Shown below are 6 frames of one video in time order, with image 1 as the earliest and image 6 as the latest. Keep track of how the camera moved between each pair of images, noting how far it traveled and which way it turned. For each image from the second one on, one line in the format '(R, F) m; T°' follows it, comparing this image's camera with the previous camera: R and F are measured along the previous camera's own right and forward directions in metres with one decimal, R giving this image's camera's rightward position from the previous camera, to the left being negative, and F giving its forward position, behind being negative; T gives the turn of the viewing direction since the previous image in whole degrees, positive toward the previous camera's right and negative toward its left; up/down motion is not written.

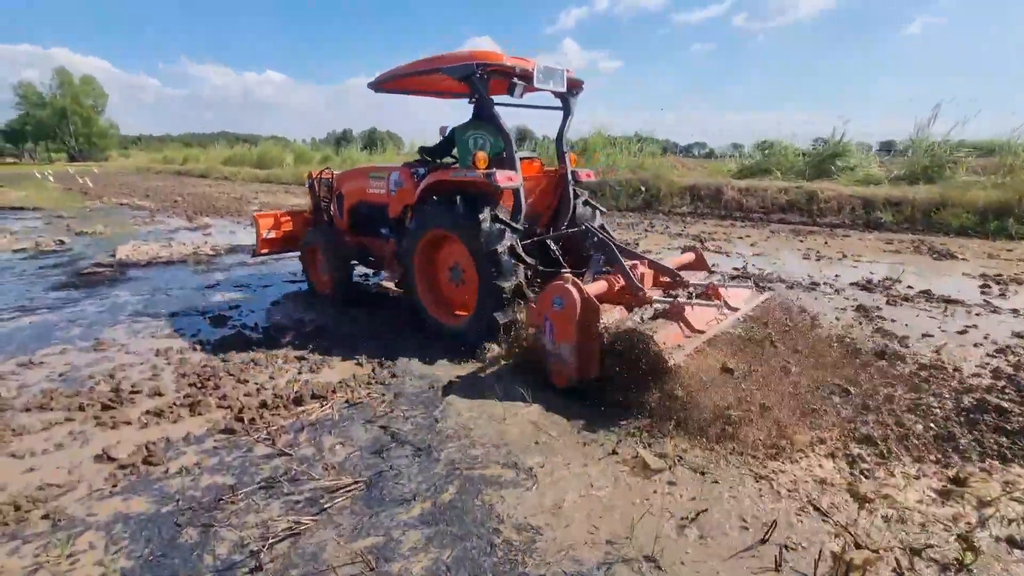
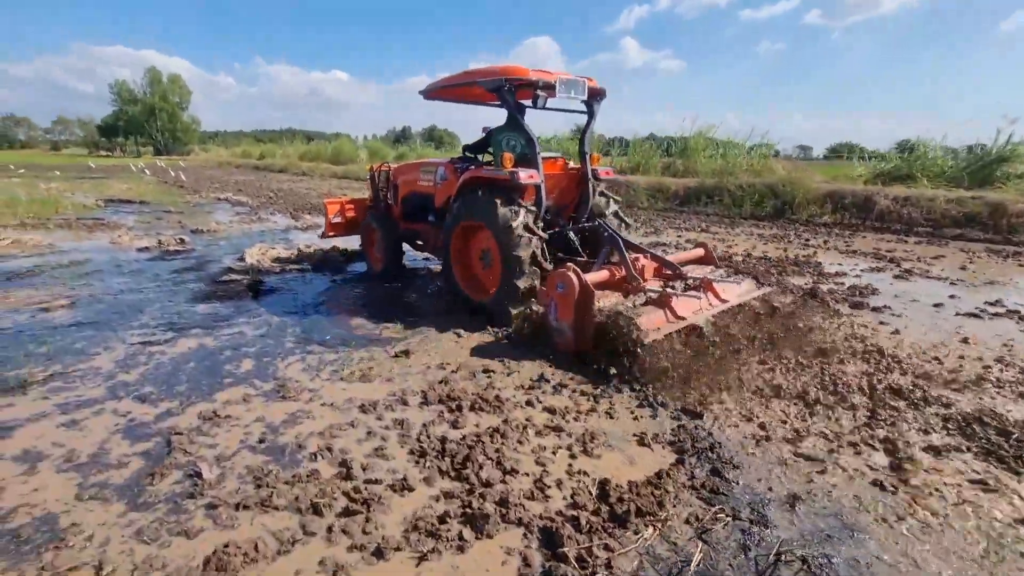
(-1.9, +1.1) m; -5°
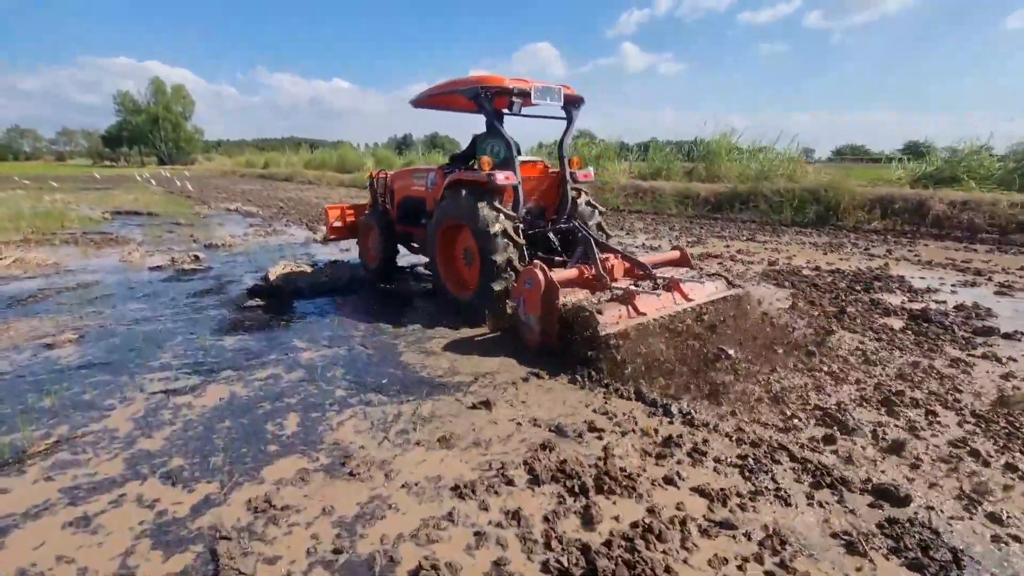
(-0.7, +0.8) m; 0°
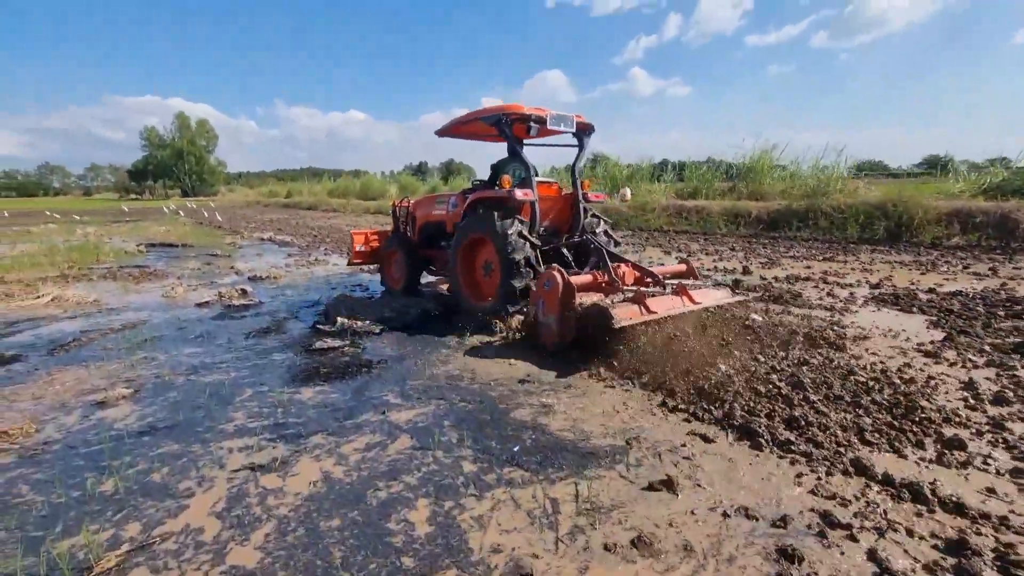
(-1.0, +0.7) m; -2°
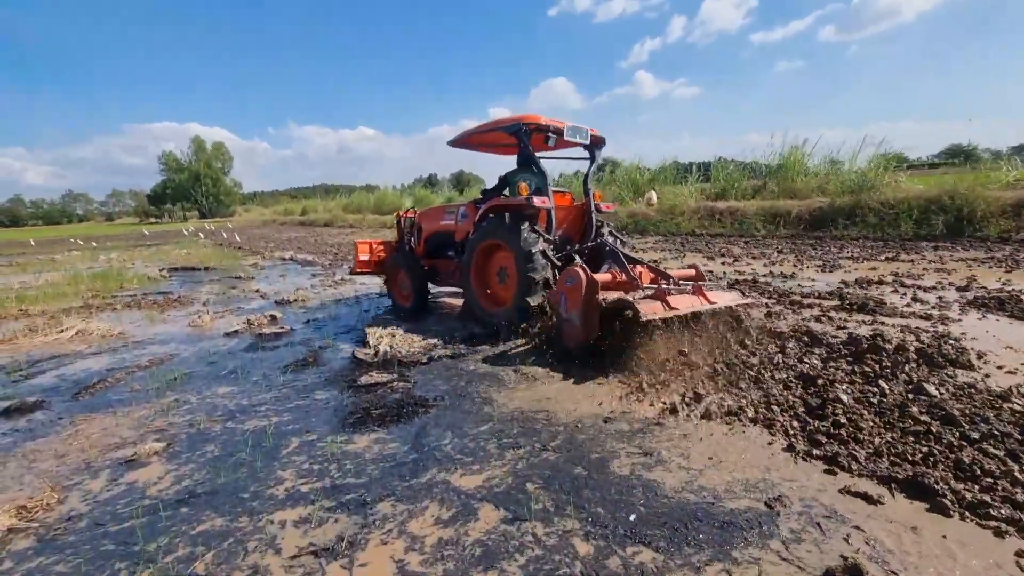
(-0.5, +0.6) m; -2°
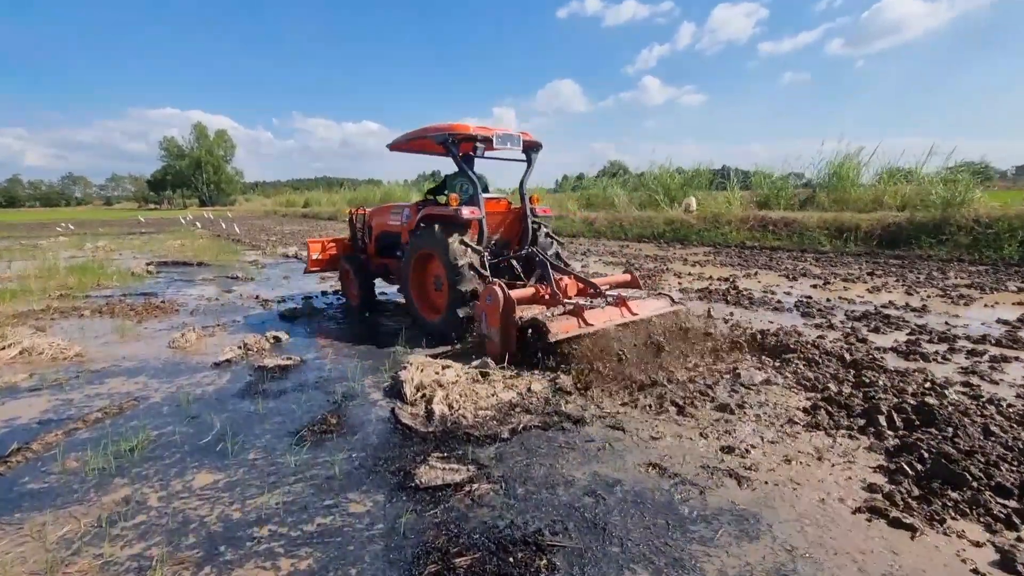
(-1.0, +1.8) m; 0°
